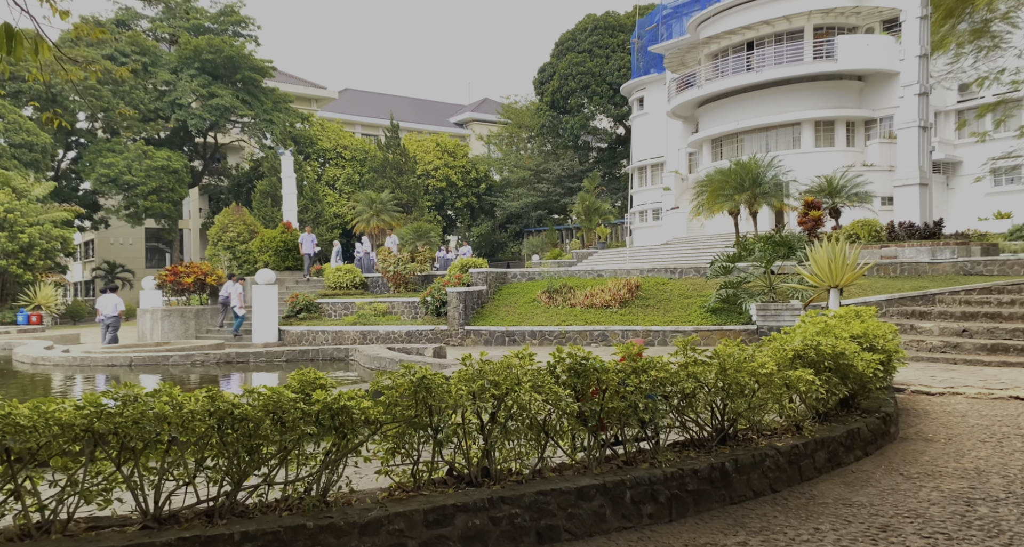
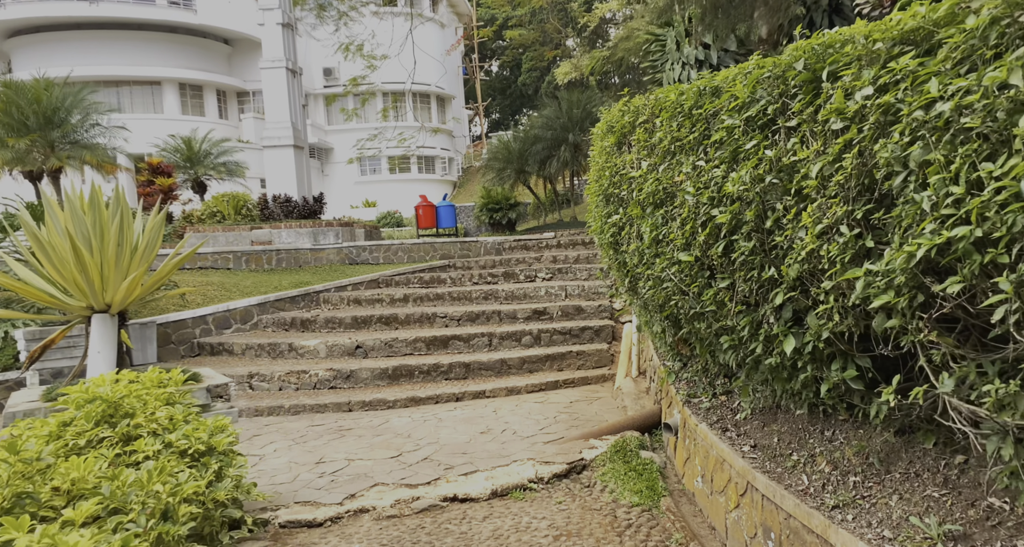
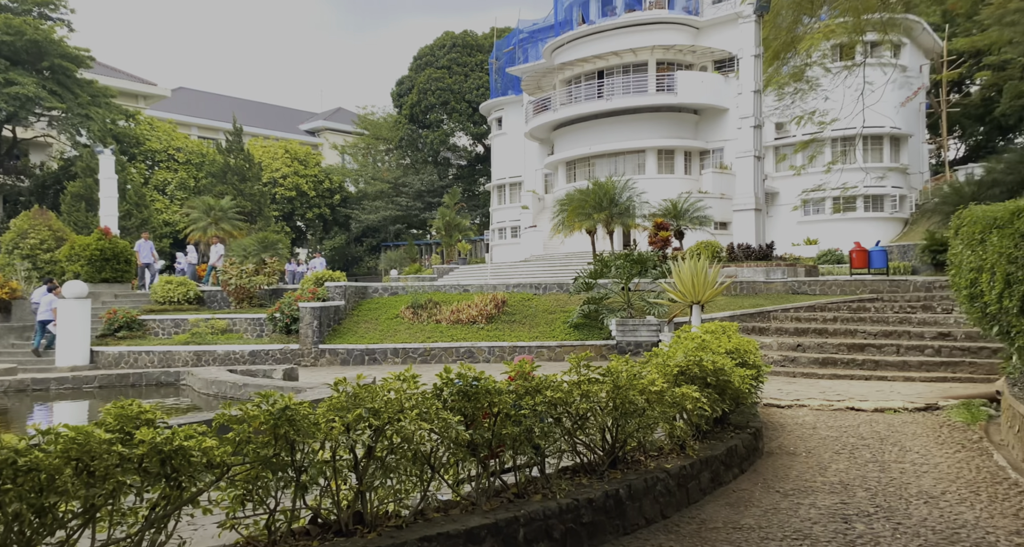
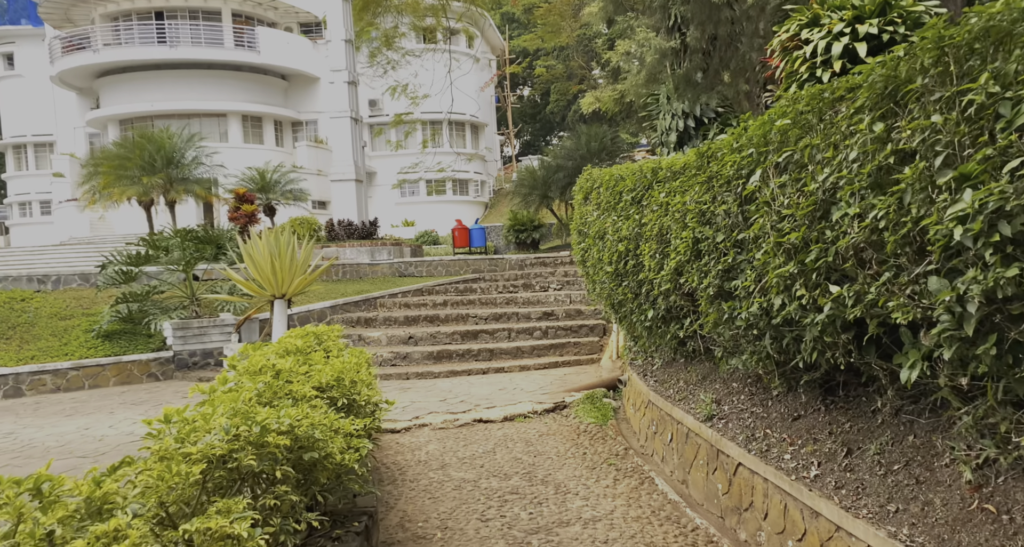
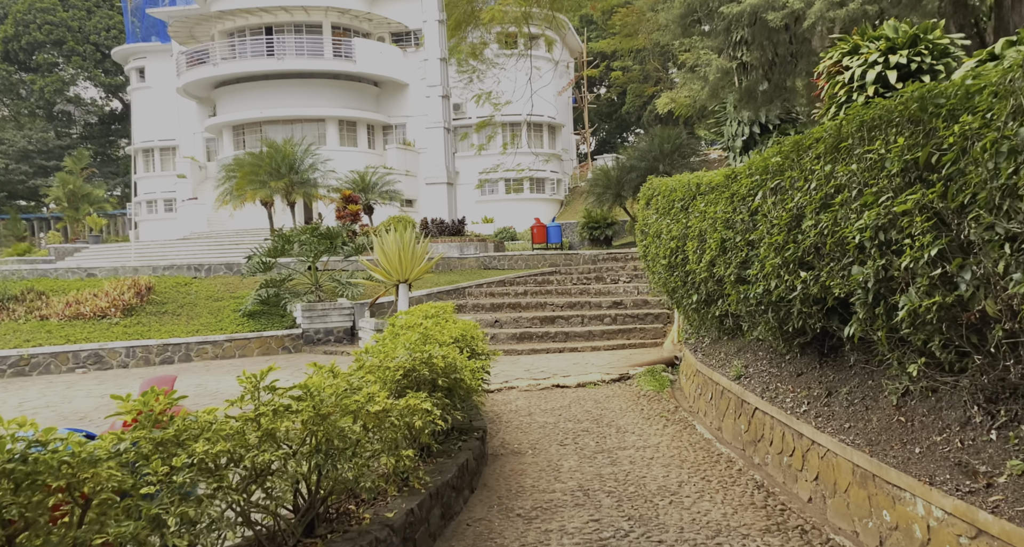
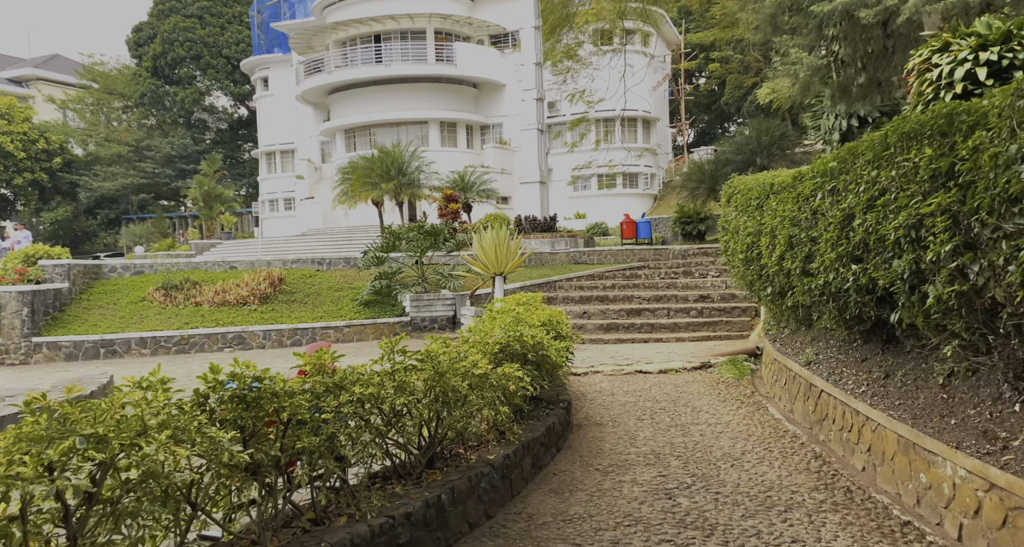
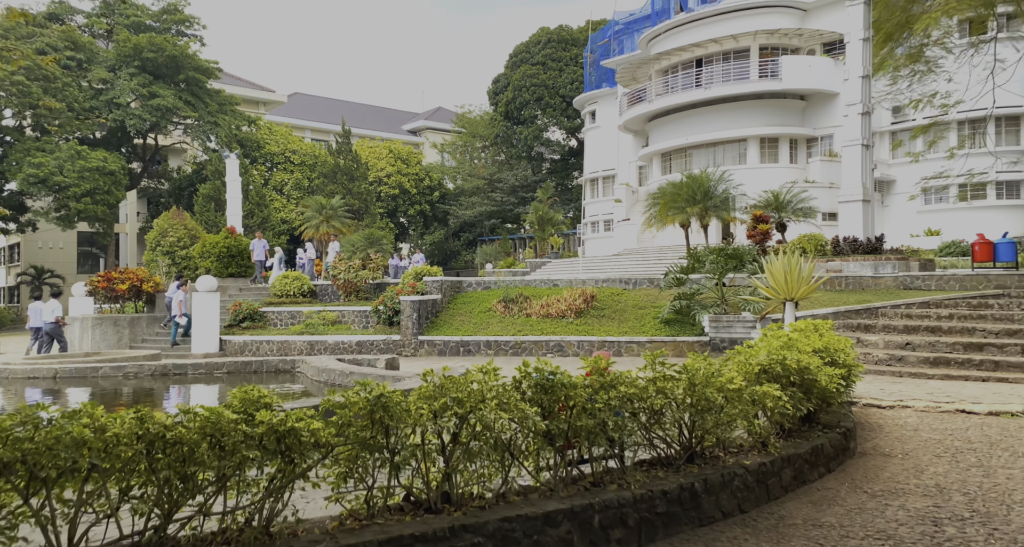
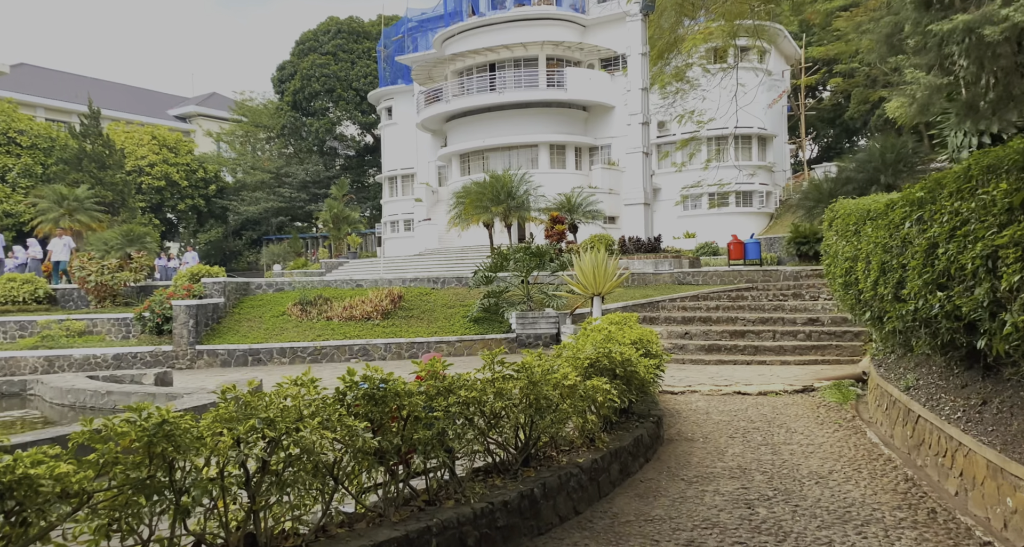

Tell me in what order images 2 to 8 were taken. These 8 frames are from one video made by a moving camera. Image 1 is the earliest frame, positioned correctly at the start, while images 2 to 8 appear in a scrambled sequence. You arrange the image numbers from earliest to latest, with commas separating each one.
7, 3, 8, 6, 5, 4, 2
